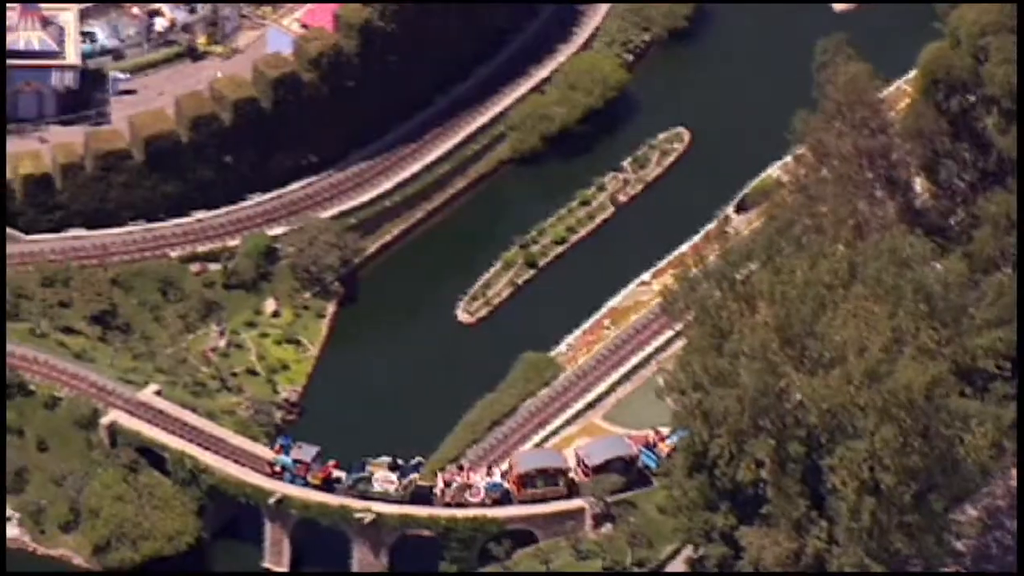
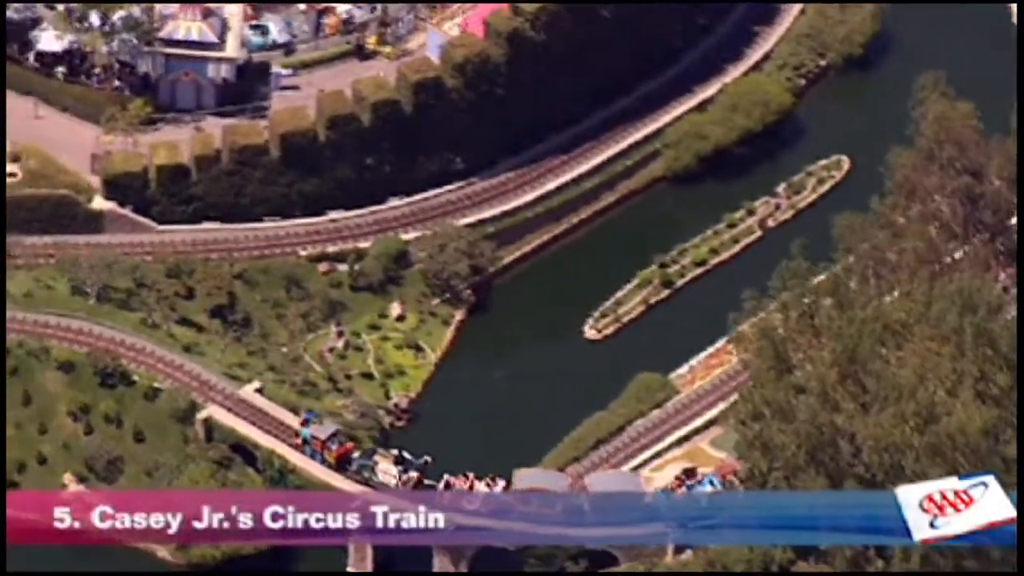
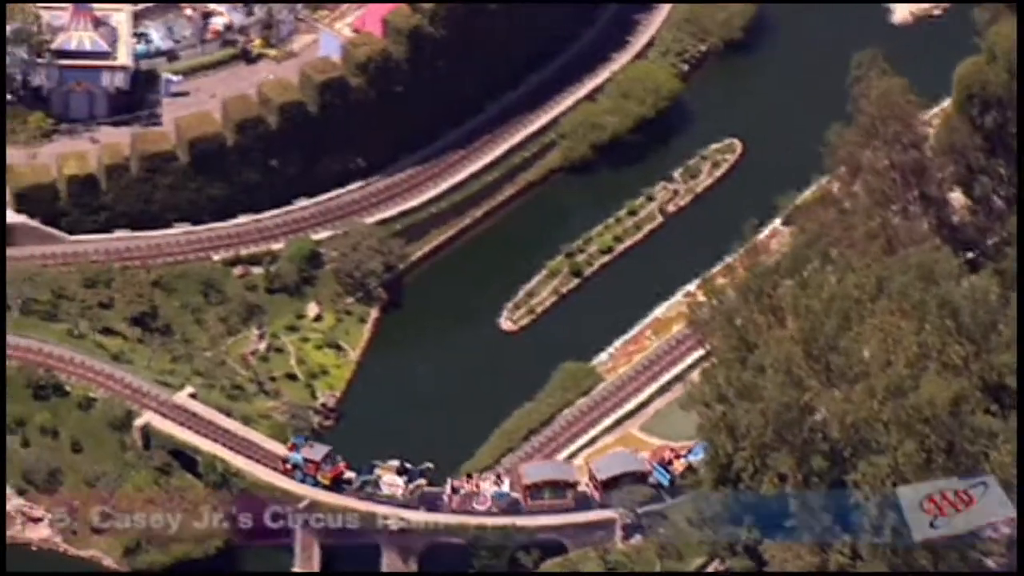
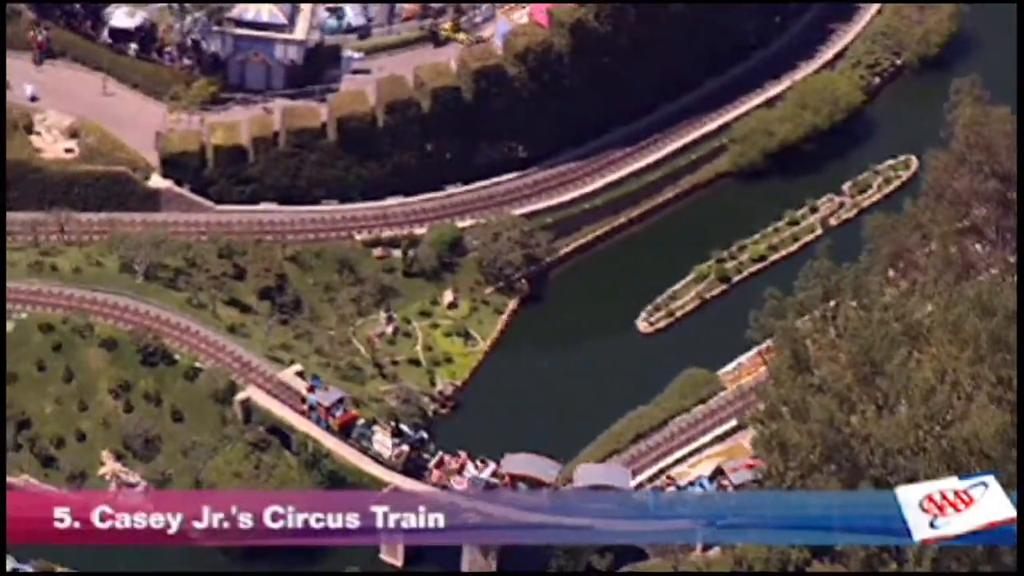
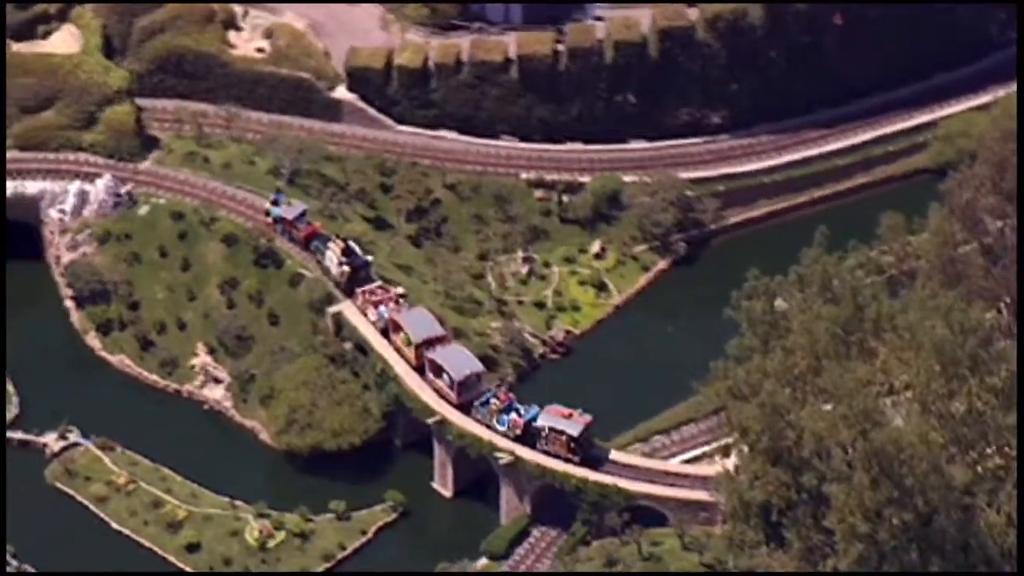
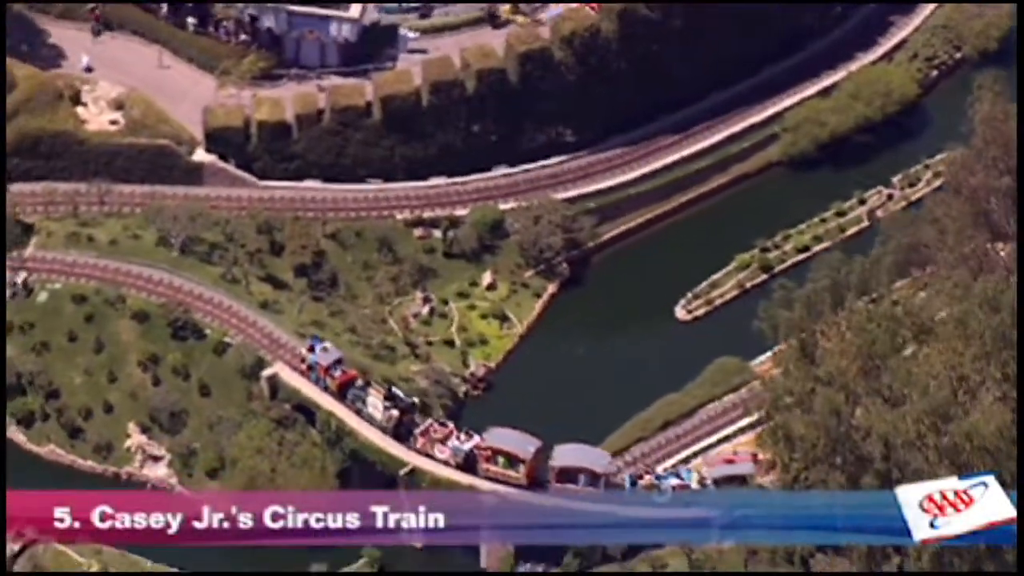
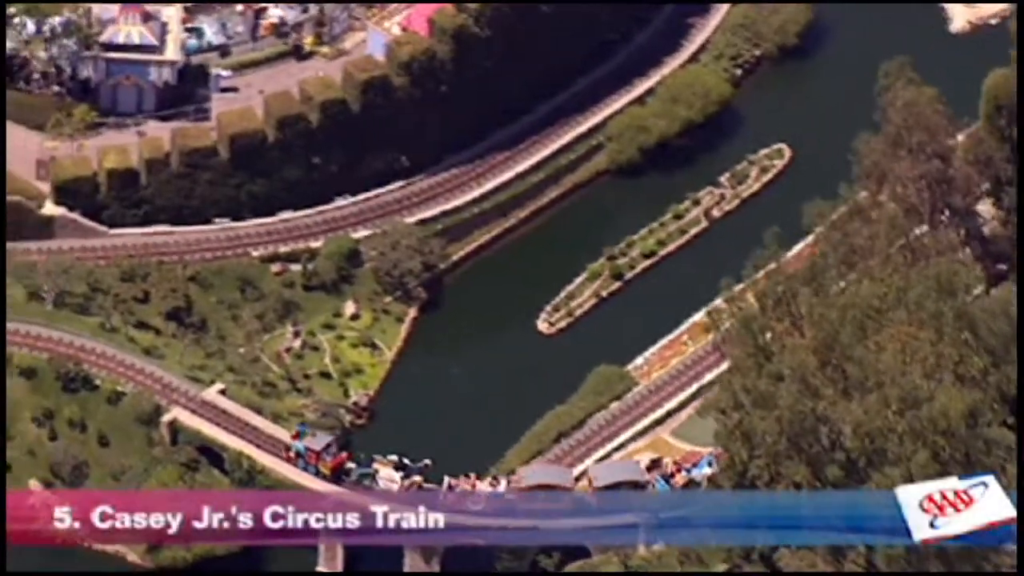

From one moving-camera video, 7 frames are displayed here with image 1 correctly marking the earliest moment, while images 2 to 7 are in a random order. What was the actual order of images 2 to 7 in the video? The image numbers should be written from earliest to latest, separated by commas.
3, 7, 2, 4, 6, 5
